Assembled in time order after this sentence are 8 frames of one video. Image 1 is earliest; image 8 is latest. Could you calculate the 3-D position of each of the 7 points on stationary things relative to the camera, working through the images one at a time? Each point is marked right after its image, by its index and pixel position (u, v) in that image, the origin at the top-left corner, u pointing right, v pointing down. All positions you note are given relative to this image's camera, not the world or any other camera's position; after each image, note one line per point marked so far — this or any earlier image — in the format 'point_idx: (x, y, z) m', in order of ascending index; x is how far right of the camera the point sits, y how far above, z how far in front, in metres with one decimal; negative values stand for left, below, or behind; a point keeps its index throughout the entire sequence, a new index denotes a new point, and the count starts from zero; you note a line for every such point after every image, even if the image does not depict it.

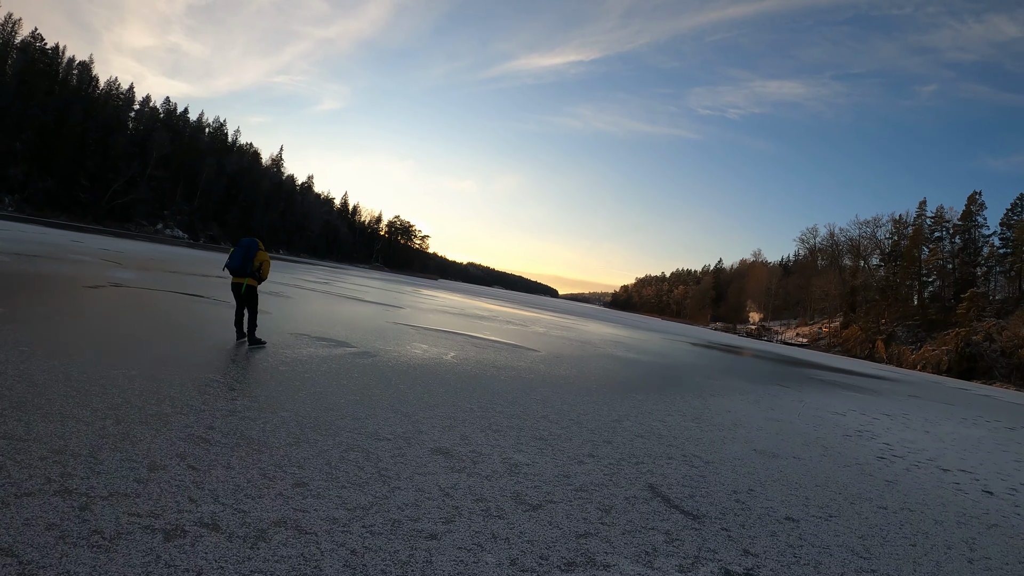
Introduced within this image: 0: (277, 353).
0: (-4.0, -1.1, +9.3) m
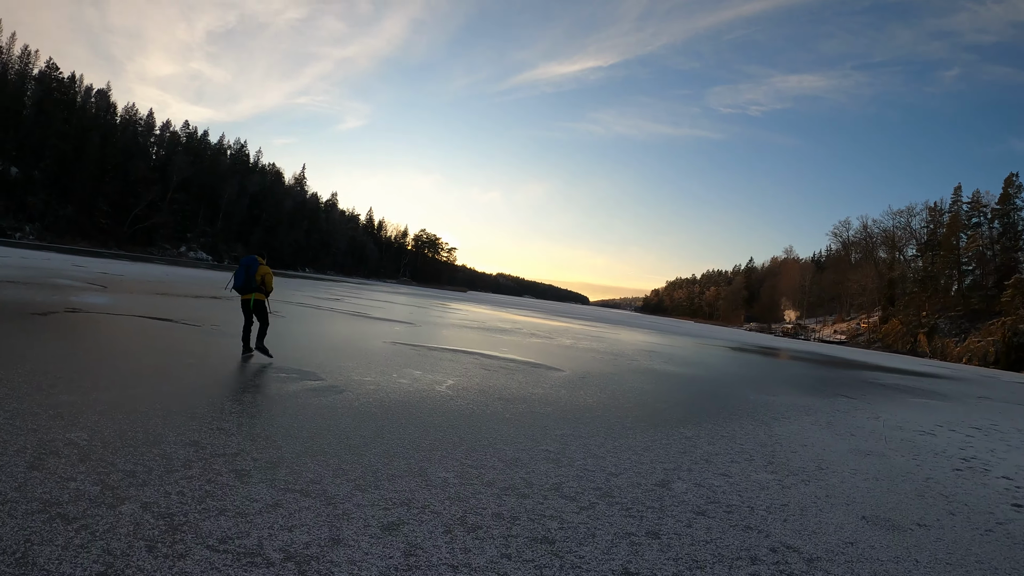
0: (-4.0, -1.3, +7.3) m
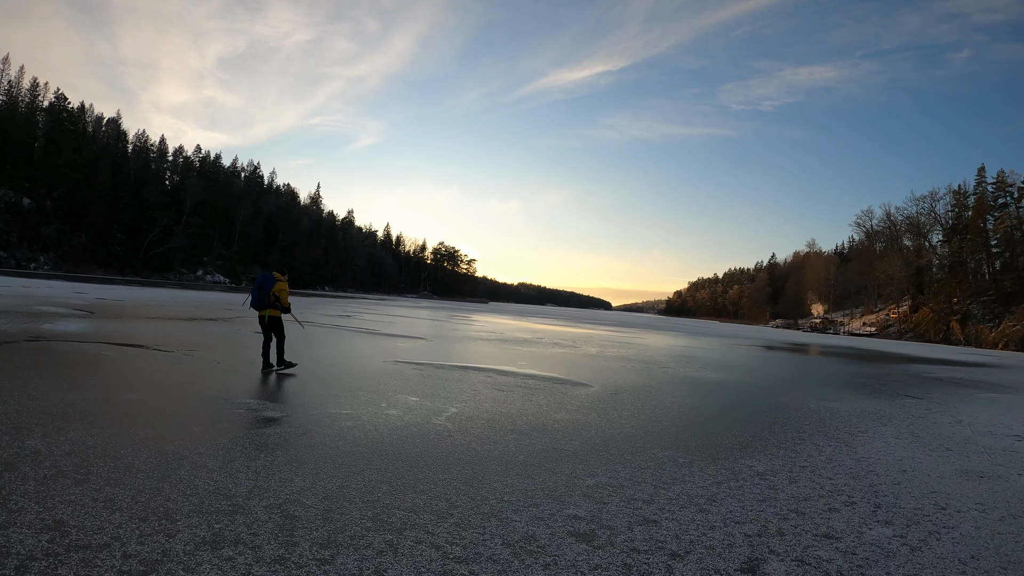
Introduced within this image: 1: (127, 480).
0: (-3.9, -1.5, +5.7) m
1: (-3.0, -1.5, +4.2) m
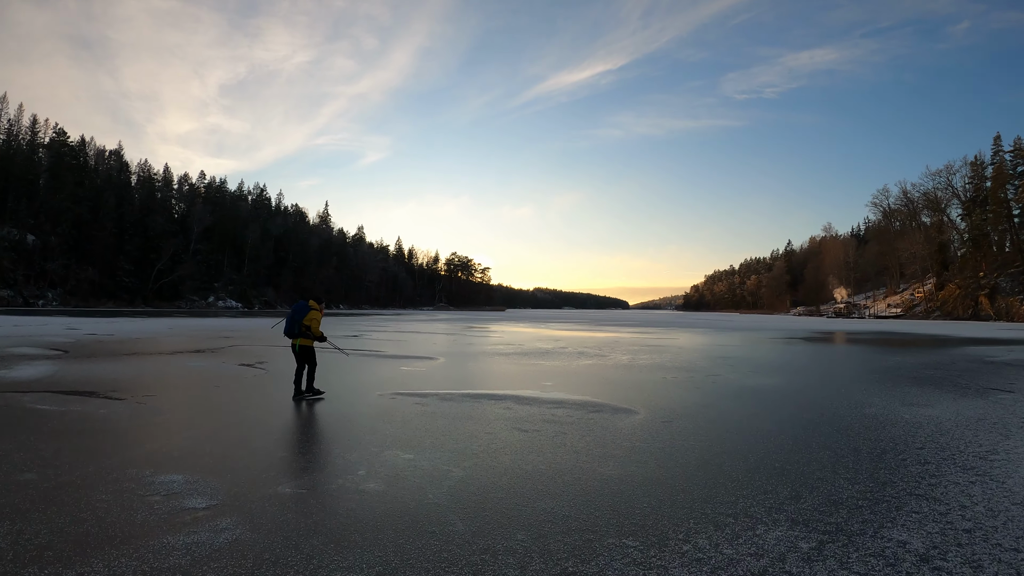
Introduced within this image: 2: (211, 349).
0: (-3.6, -1.9, +4.0) m
1: (-2.8, -1.8, +2.4) m
2: (-9.8, -2.0, +17.4) m
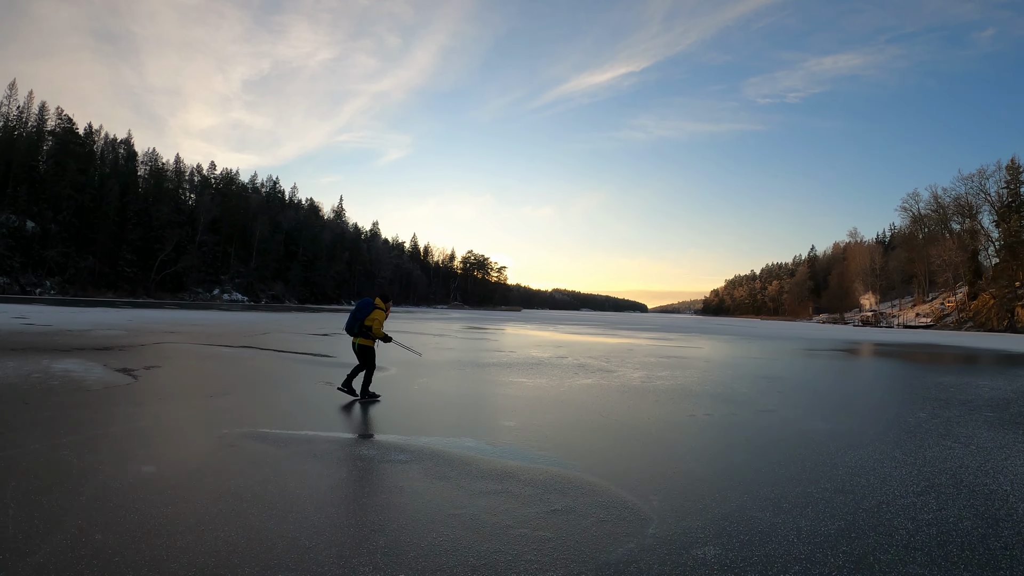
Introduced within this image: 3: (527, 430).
0: (-4.5, -1.6, +0.8) m
1: (-3.7, -1.6, -0.8) m
2: (-10.2, -1.6, +14.4) m
3: (+0.2, -1.7, +6.5) m
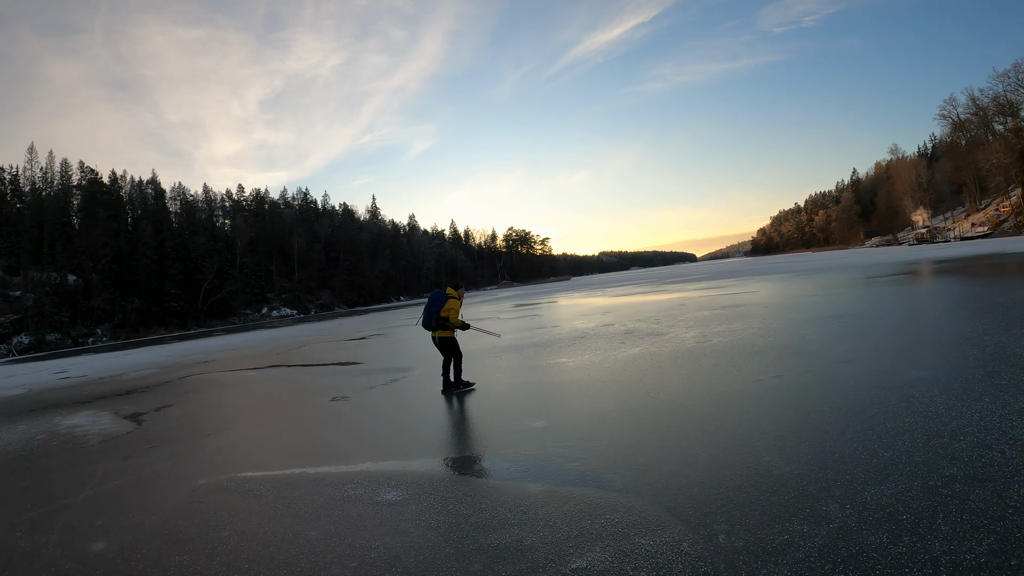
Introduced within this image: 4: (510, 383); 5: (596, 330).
0: (-4.5, -2.3, +0.2) m
1: (-3.8, -2.2, -1.5) m
2: (-9.3, -2.5, +14.0) m
3: (+0.5, -1.4, +5.5) m
4: (-0.4, -1.7, +8.7) m
5: (+2.2, -1.2, +14.0) m
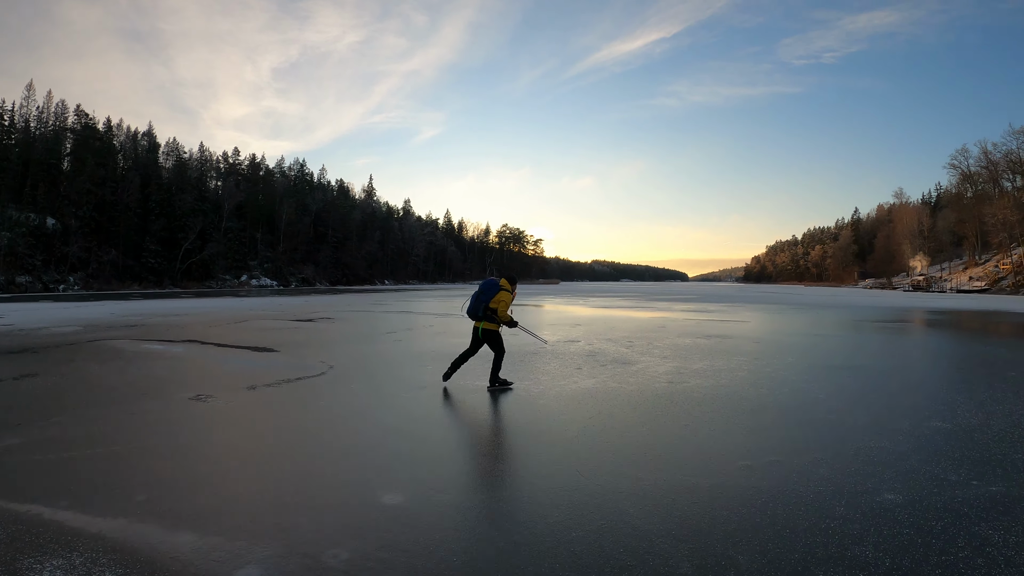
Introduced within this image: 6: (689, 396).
0: (-5.4, -1.7, -1.4) m
1: (-4.7, -1.7, -3.0) m
2: (-10.3, -1.3, +12.4) m
3: (-0.4, -1.4, +4.0) m
4: (-1.4, -1.6, +7.2) m
5: (+1.3, -1.3, +12.5) m
6: (+2.3, -1.4, +7.7) m
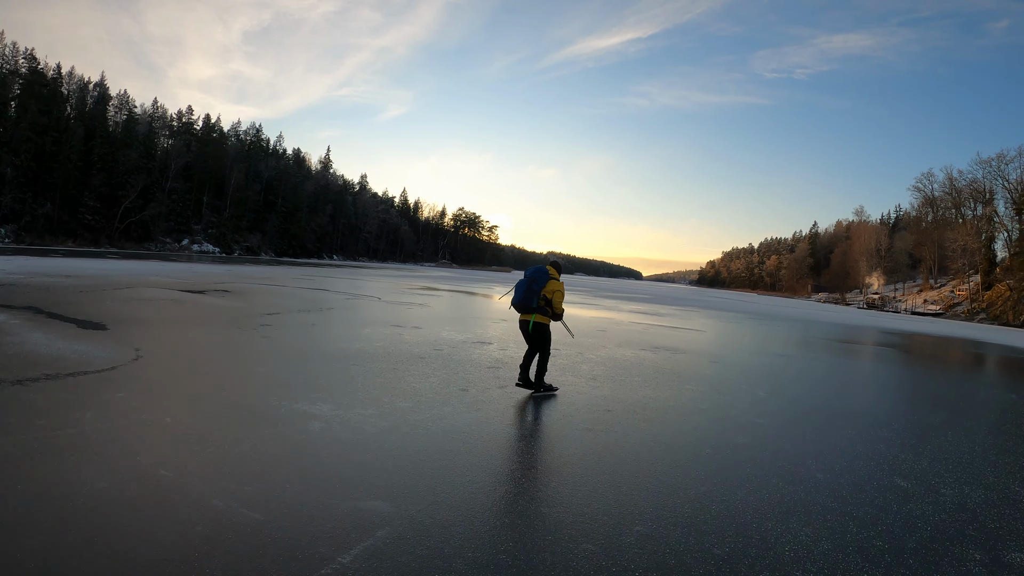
0: (-5.9, -1.3, -3.3) m
1: (-5.1, -1.4, -4.9) m
2: (-11.7, -0.3, +10.2) m
3: (-1.2, -1.3, +2.4) m
4: (-2.5, -1.3, +5.5) m
5: (-0.2, -1.1, +11.0) m
6: (+1.1, -1.3, +6.3) m
